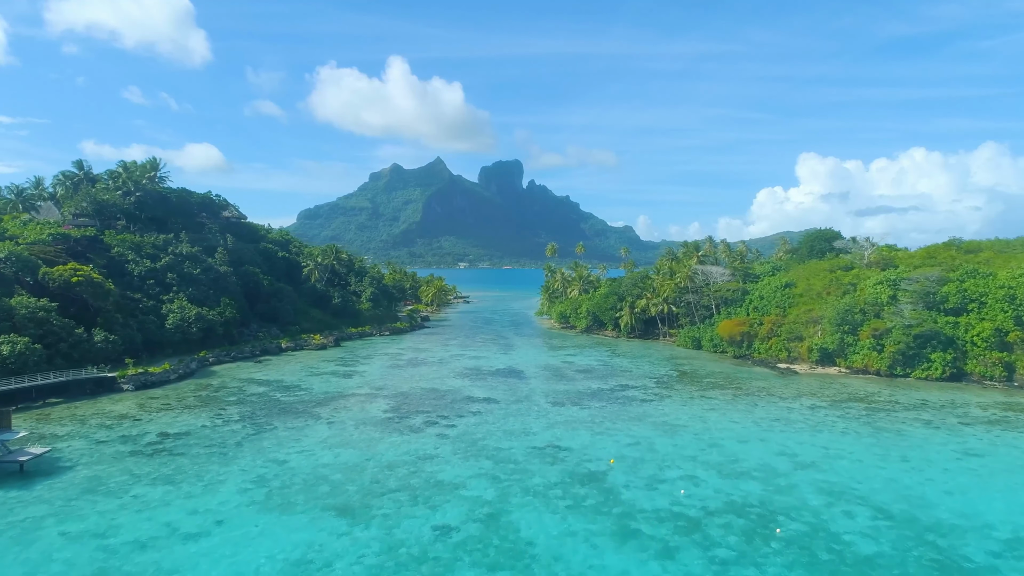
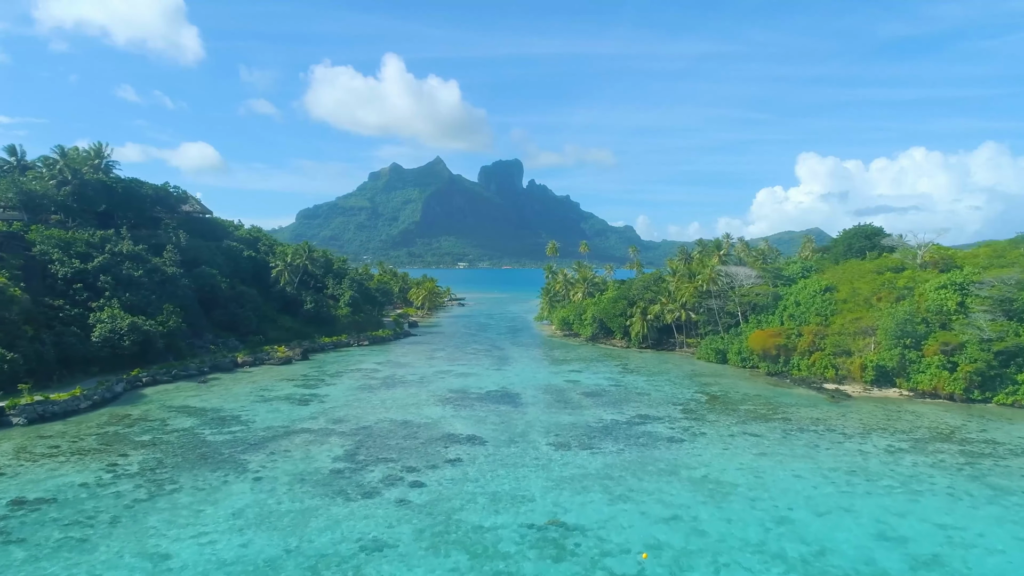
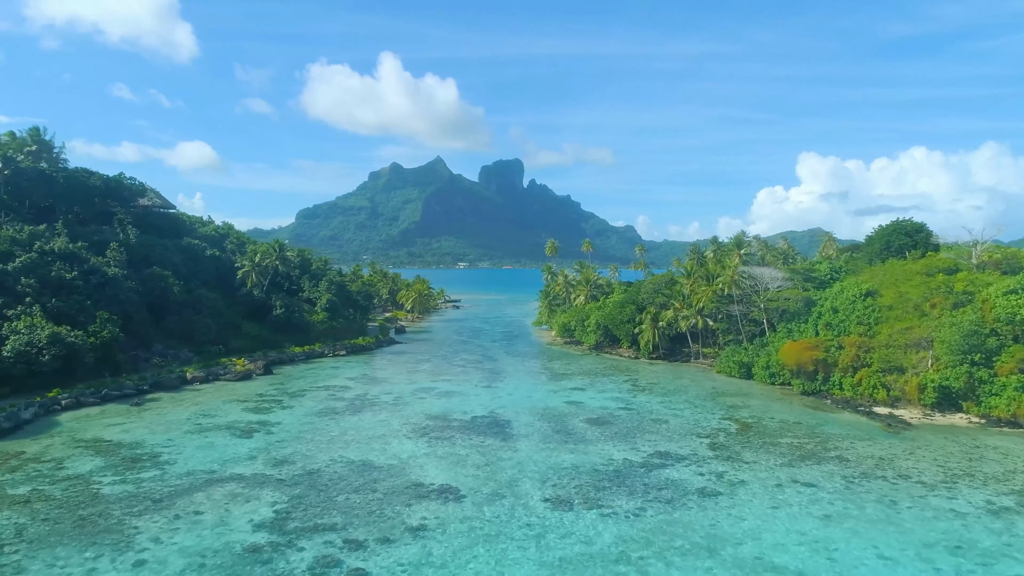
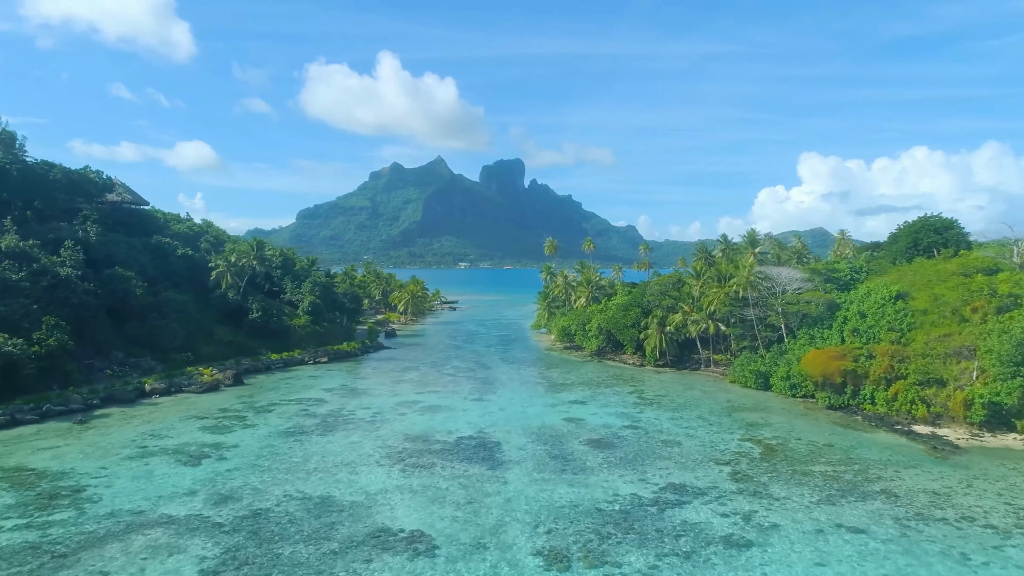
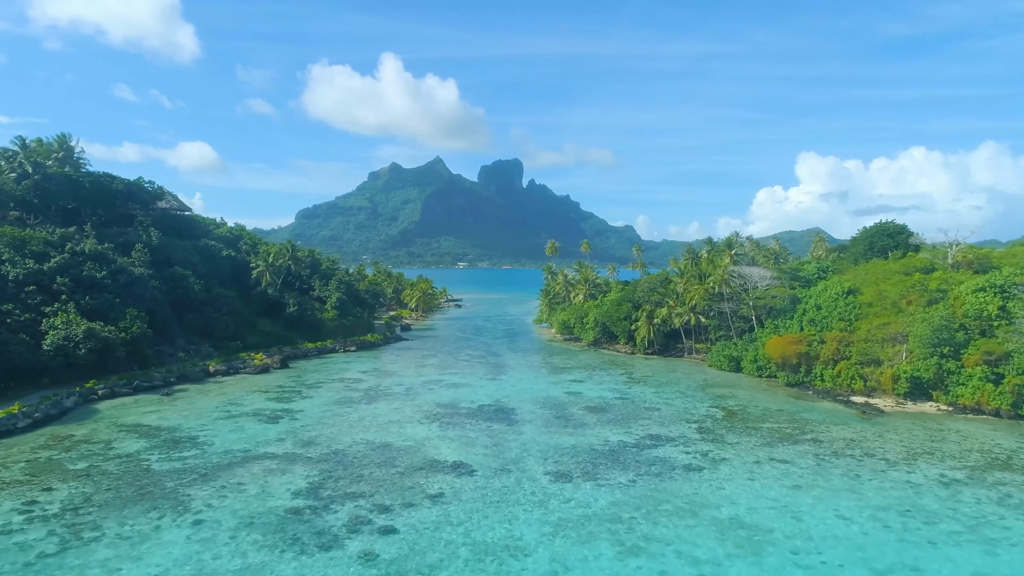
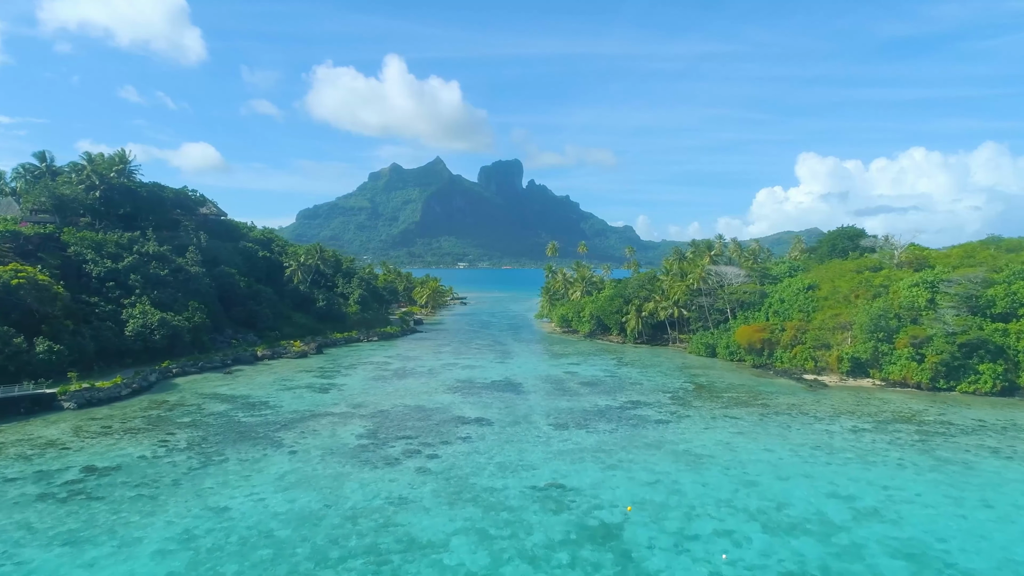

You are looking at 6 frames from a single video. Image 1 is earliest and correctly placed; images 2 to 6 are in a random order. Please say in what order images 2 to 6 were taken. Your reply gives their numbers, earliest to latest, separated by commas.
6, 2, 5, 3, 4
